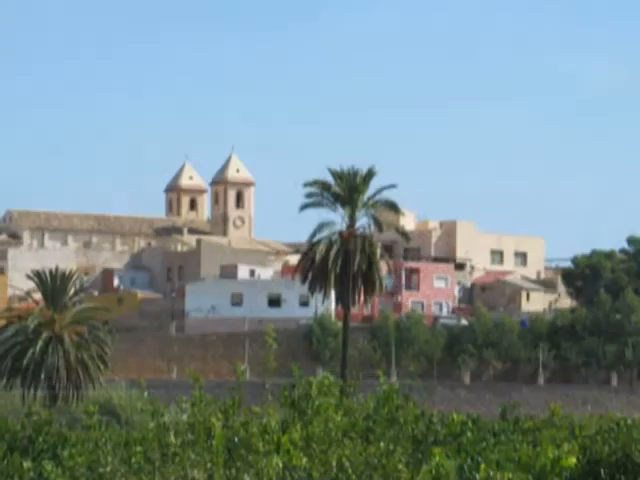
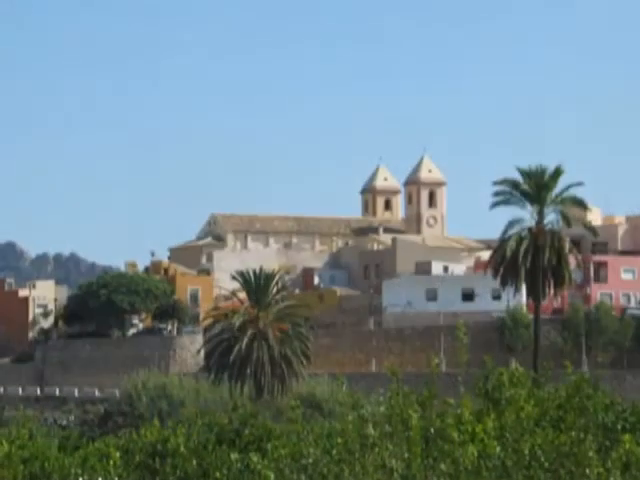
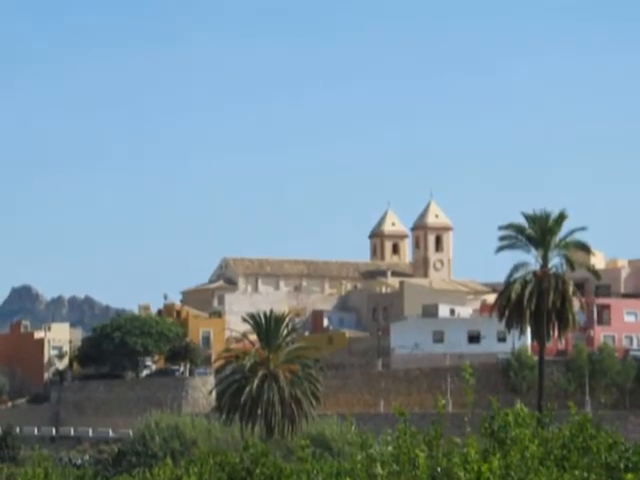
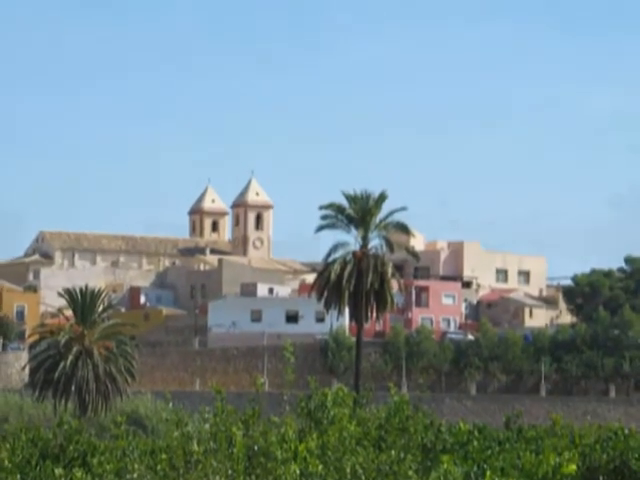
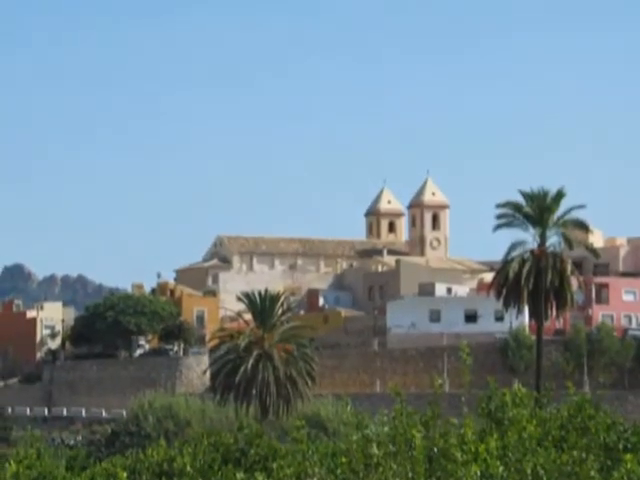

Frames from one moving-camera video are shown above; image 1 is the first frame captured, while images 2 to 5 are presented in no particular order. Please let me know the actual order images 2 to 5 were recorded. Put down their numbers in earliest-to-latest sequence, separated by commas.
4, 2, 5, 3
